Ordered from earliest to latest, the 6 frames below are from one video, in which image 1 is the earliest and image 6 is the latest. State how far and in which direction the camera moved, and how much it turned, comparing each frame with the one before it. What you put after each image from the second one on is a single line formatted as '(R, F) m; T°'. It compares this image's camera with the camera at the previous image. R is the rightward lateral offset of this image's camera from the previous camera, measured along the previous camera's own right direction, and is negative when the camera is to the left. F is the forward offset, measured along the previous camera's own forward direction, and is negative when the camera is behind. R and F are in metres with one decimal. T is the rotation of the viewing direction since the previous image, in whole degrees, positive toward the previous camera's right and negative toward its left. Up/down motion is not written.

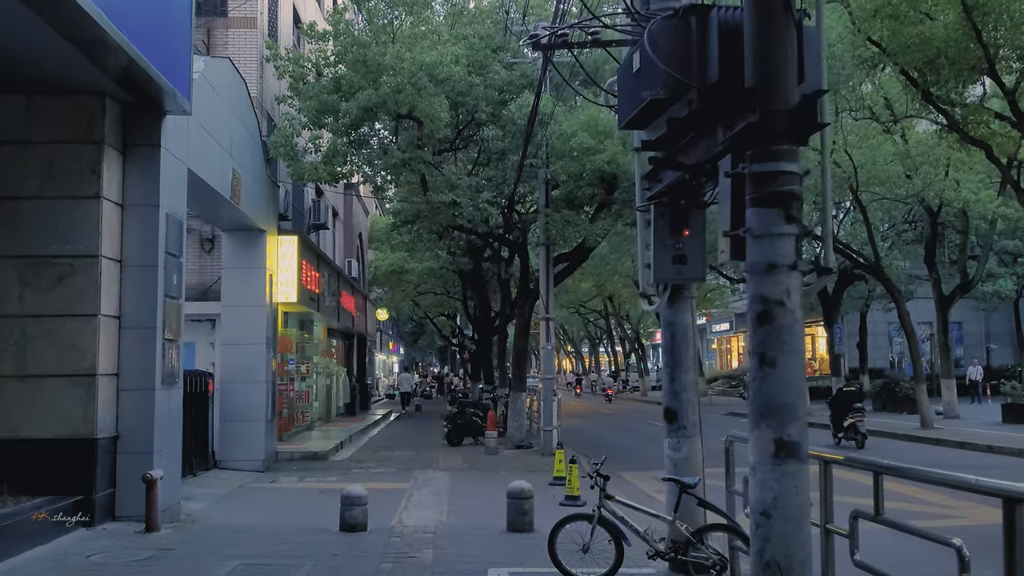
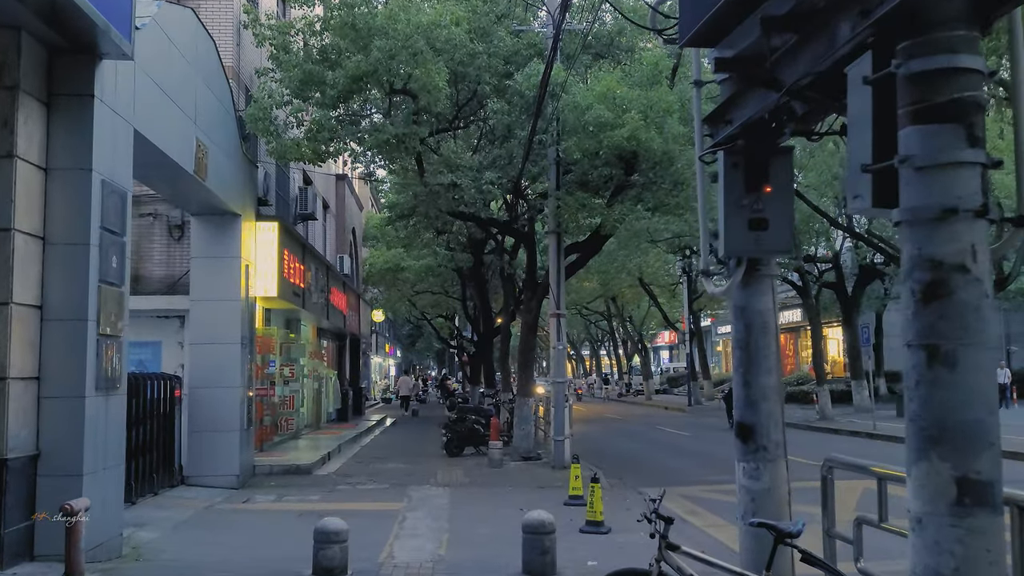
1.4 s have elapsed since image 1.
(-0.2, +1.9) m; 0°
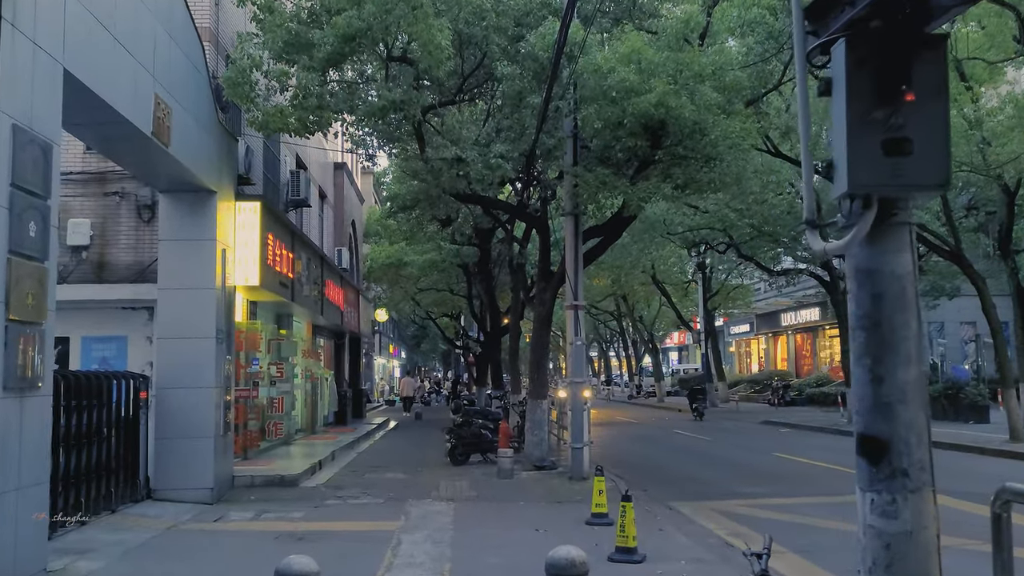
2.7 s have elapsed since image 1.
(-0.1, +1.8) m; 0°
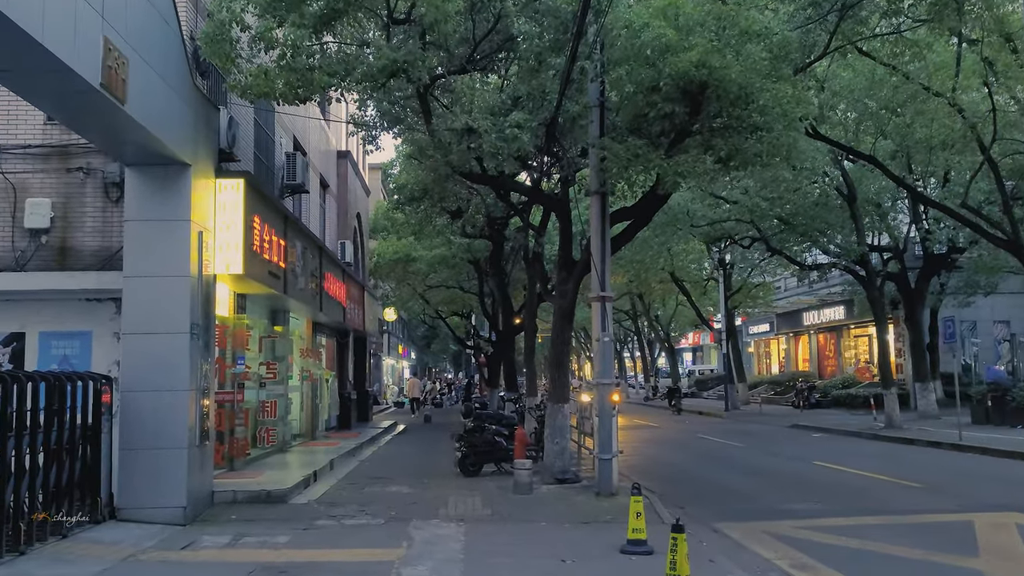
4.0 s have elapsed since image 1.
(-0.1, +1.7) m; -1°
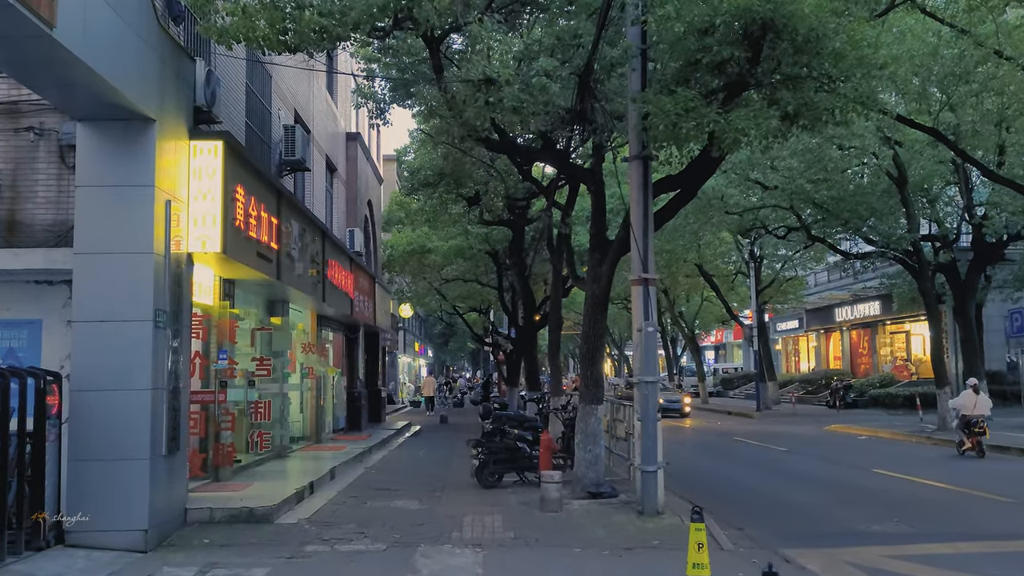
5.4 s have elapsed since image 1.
(-0.1, +1.9) m; -1°
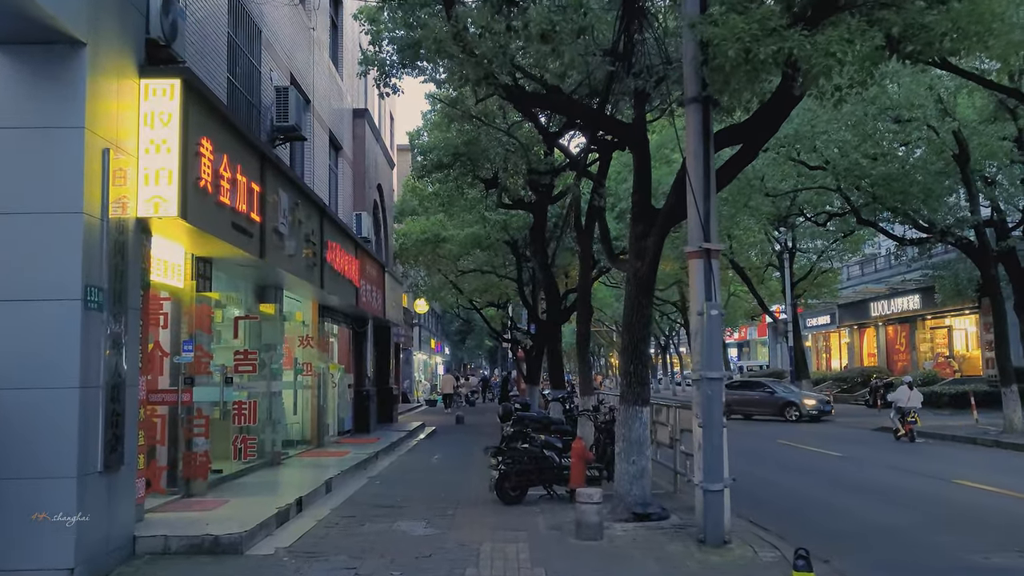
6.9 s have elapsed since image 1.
(-0.1, +2.1) m; -1°
